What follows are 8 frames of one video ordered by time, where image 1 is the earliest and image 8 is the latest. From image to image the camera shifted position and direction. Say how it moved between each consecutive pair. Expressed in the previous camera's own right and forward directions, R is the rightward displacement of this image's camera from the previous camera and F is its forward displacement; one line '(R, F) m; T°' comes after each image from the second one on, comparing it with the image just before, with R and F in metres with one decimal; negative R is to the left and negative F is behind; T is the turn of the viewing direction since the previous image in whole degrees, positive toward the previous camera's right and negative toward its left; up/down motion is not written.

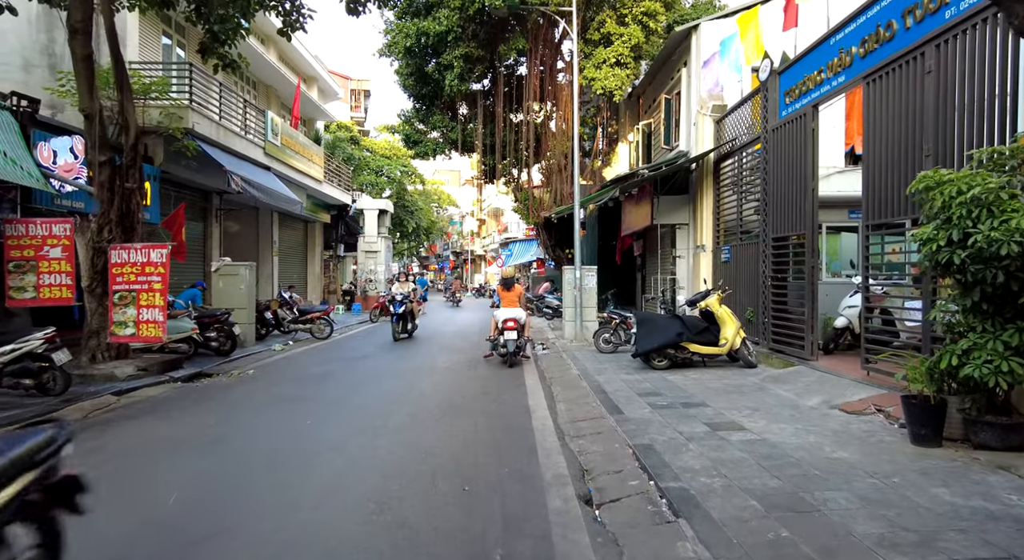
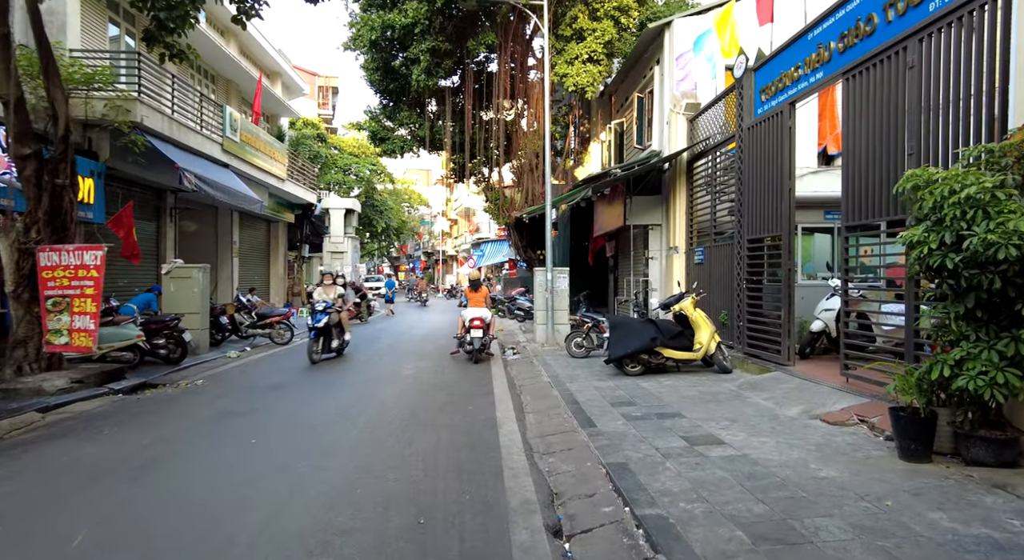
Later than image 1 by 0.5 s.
(+0.1, +0.4) m; +3°
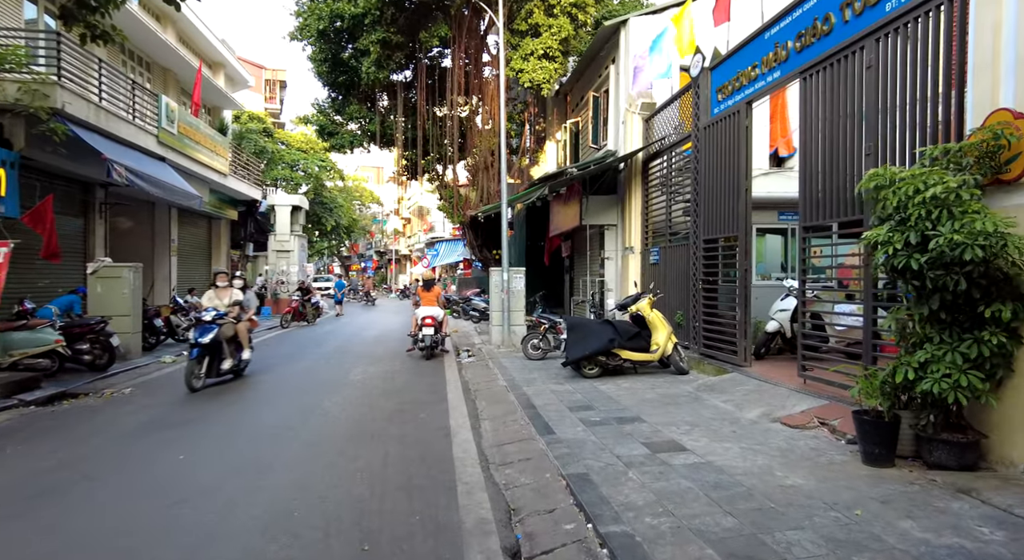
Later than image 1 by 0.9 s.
(0.0, +0.3) m; +4°
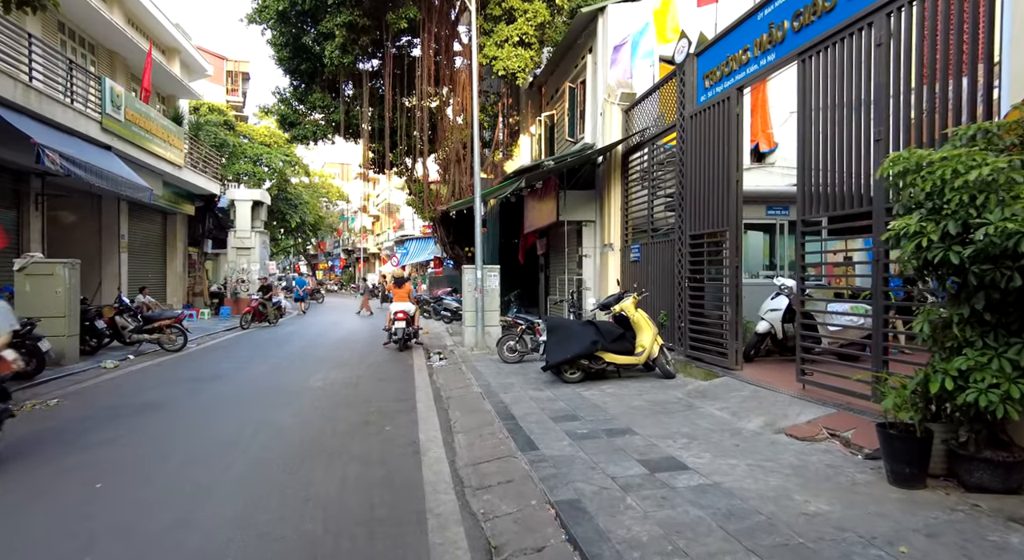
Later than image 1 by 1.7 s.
(-0.1, +0.6) m; +3°
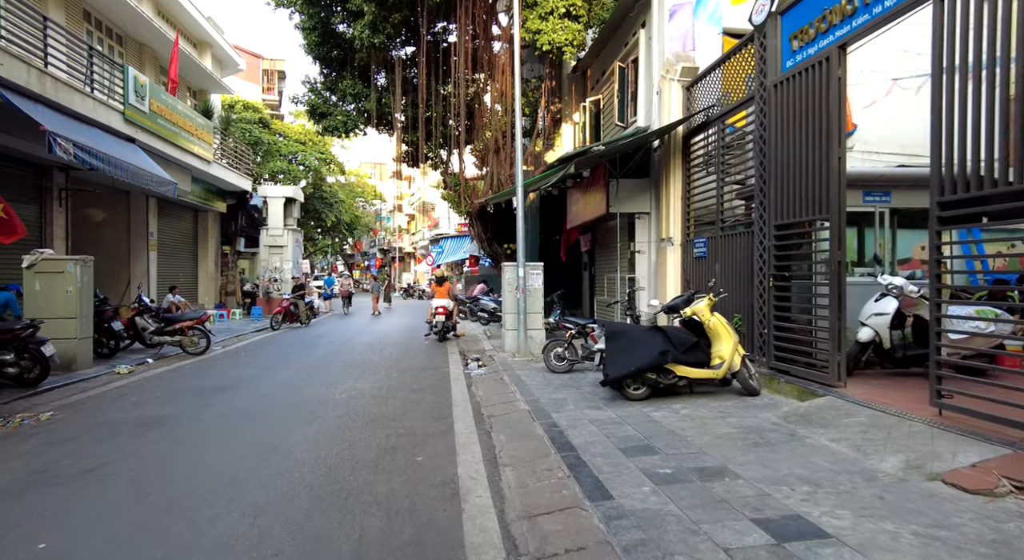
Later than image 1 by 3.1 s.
(-0.2, +1.1) m; -3°
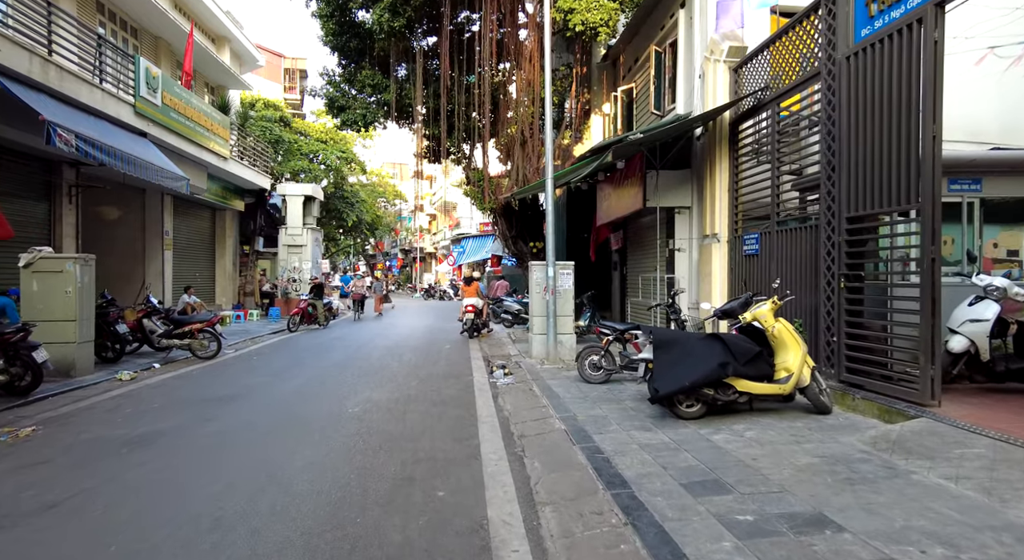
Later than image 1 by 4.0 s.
(-0.1, +0.8) m; -2°
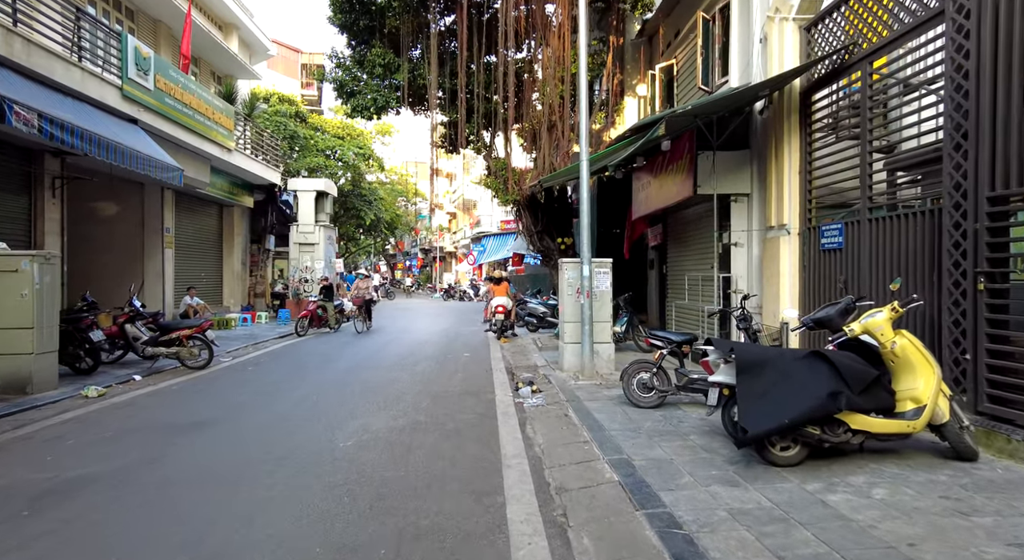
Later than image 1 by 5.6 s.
(-0.1, +1.4) m; -2°
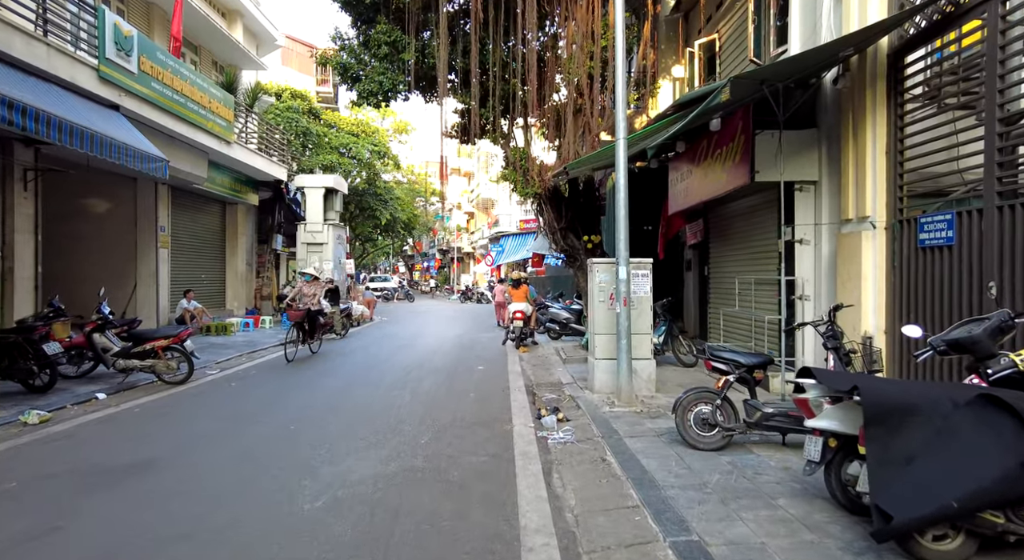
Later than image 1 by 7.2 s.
(0.0, +1.3) m; -2°
